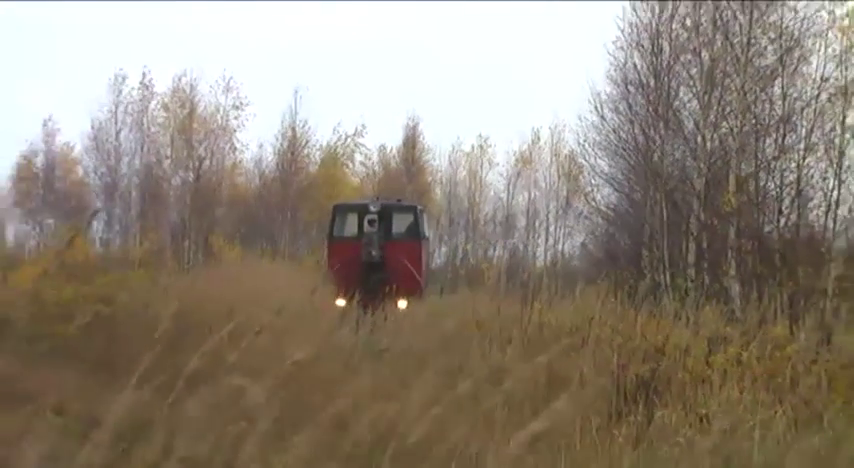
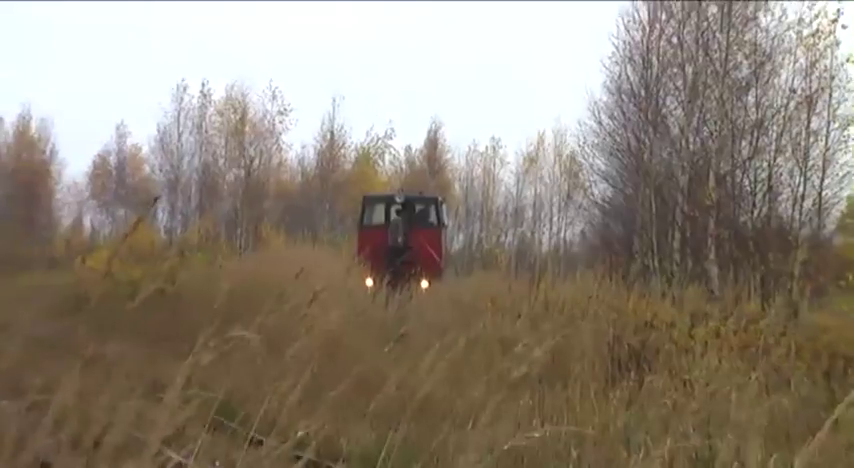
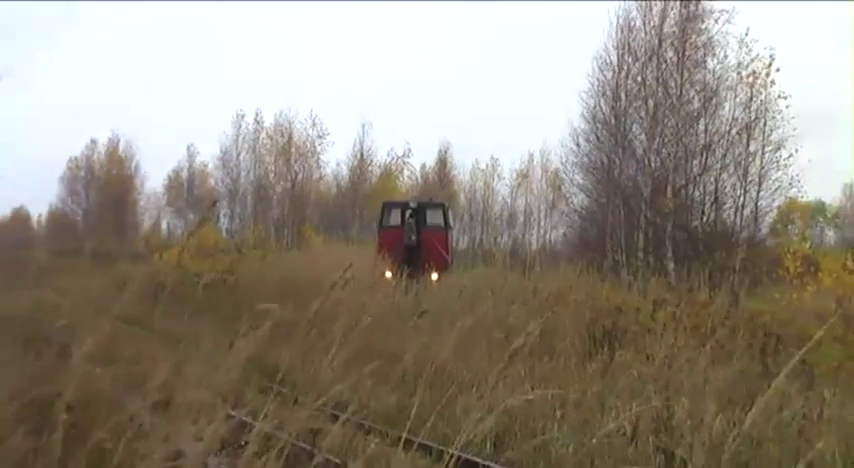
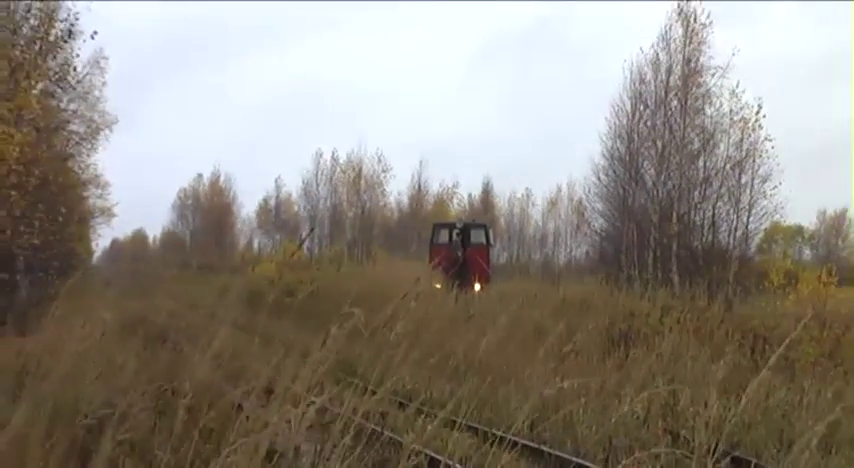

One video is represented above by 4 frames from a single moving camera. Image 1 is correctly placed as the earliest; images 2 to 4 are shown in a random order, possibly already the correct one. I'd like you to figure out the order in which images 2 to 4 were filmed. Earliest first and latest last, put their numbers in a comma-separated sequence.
2, 3, 4
